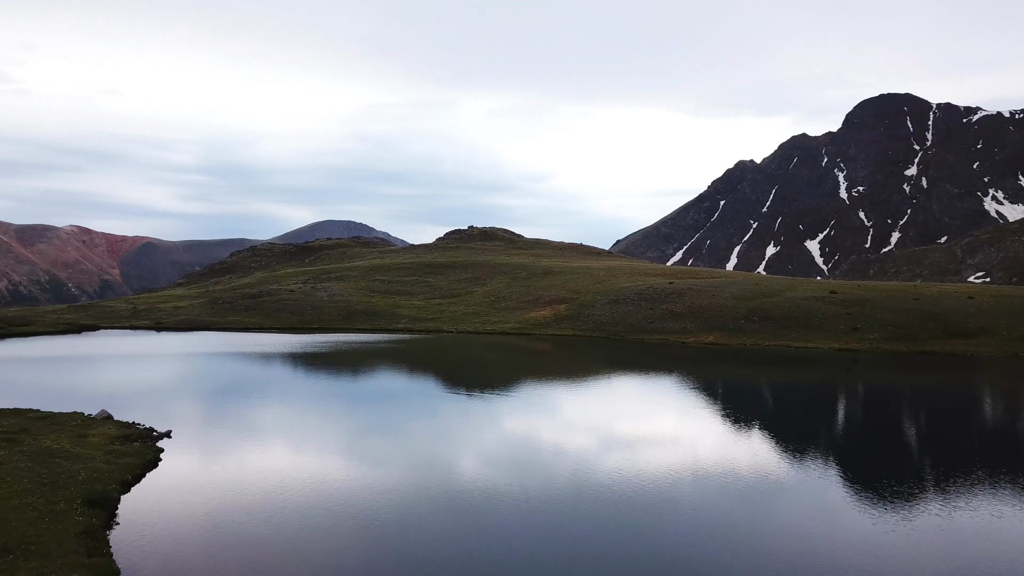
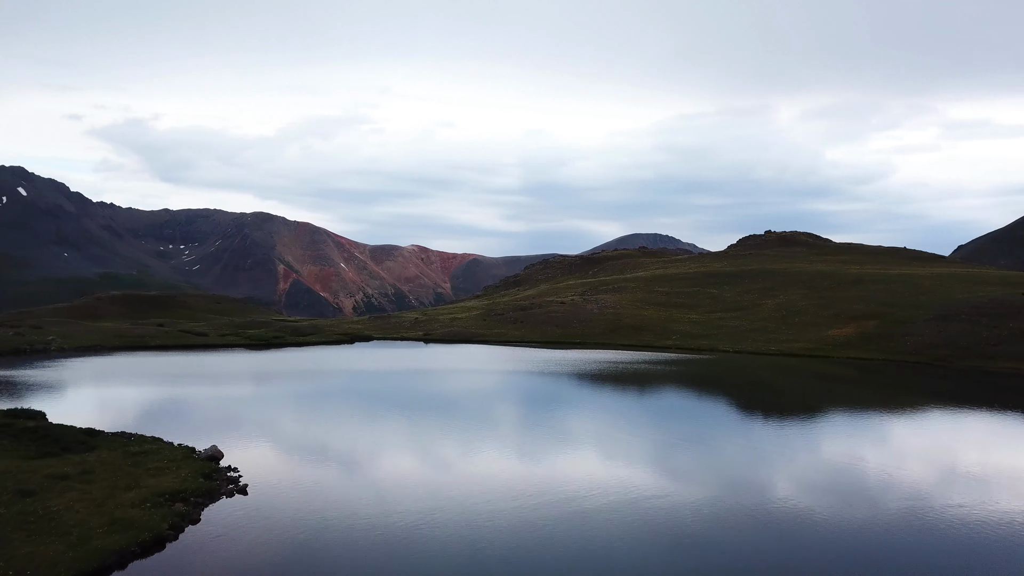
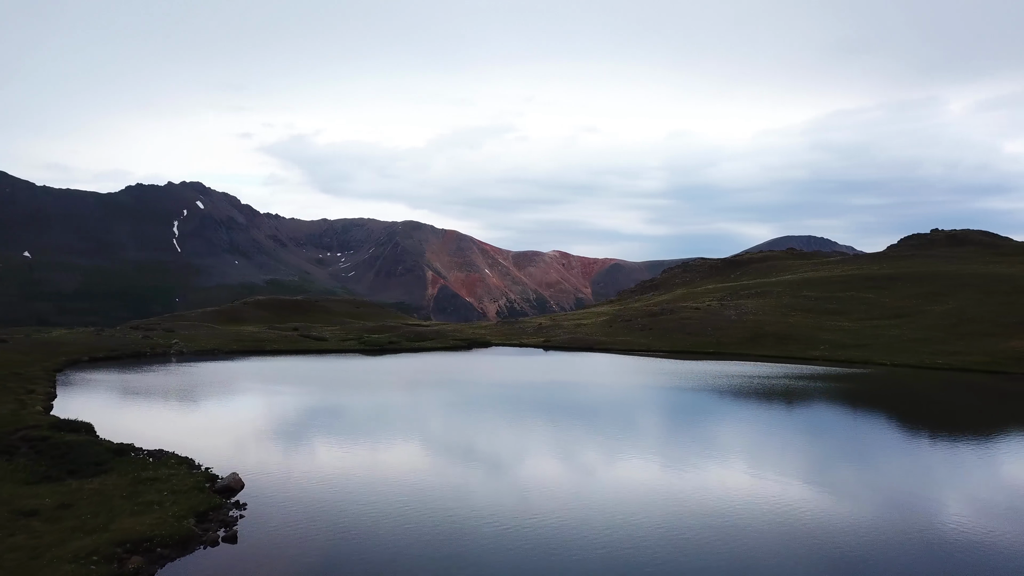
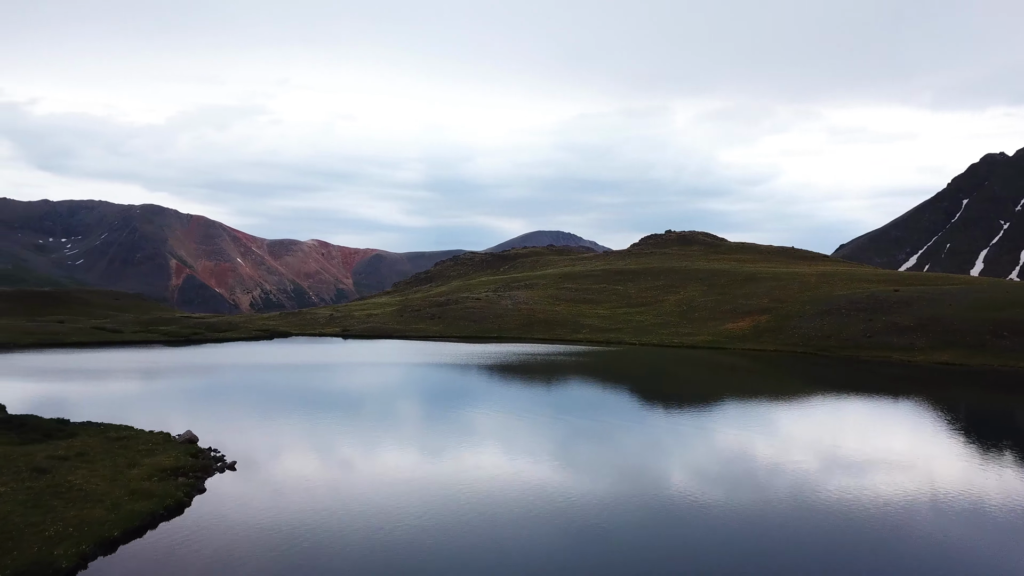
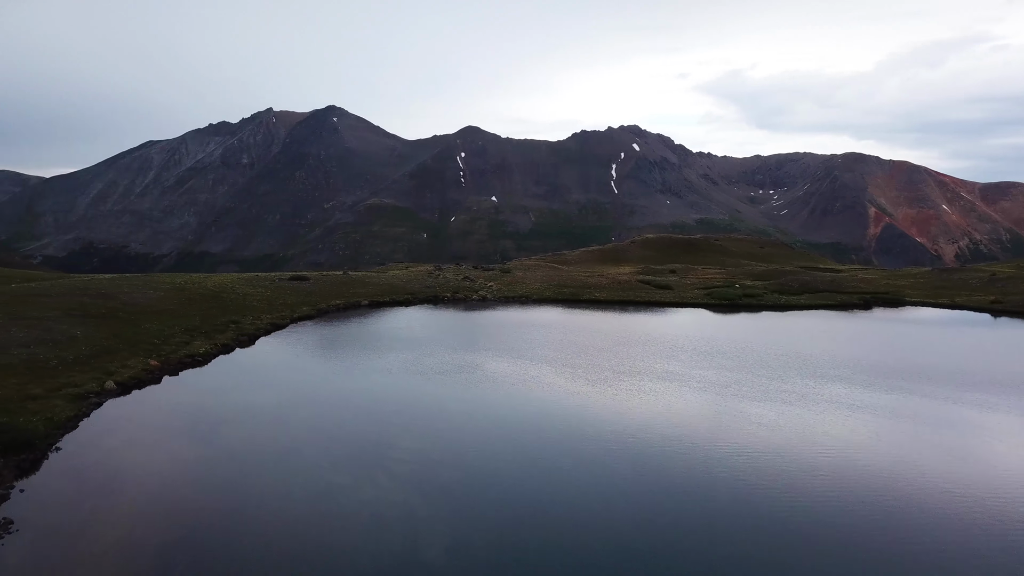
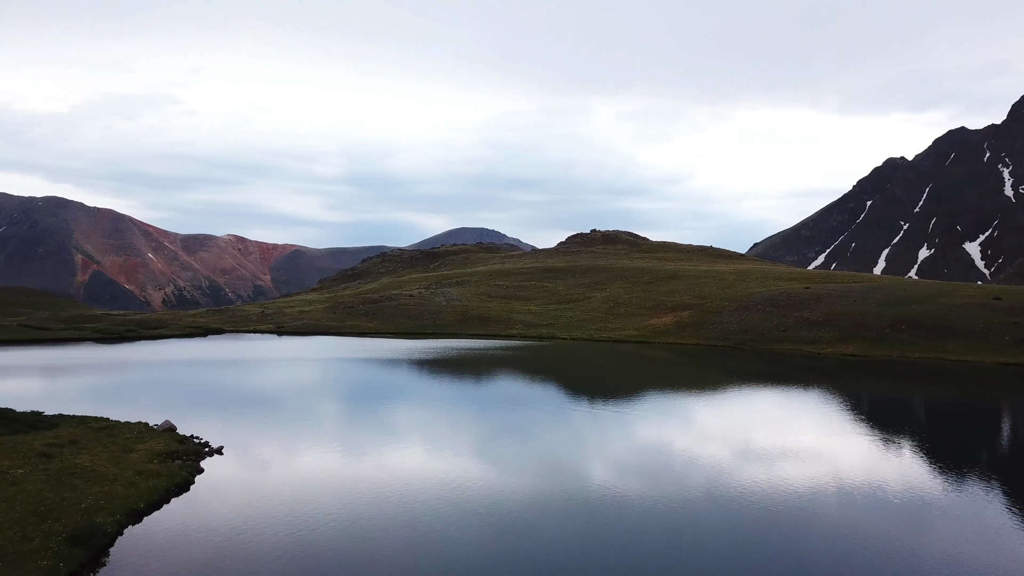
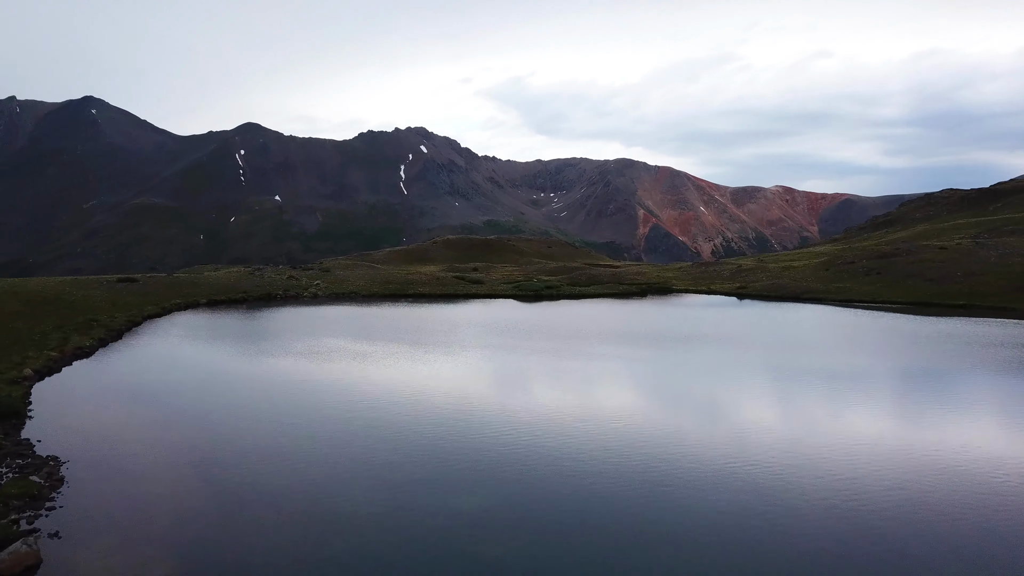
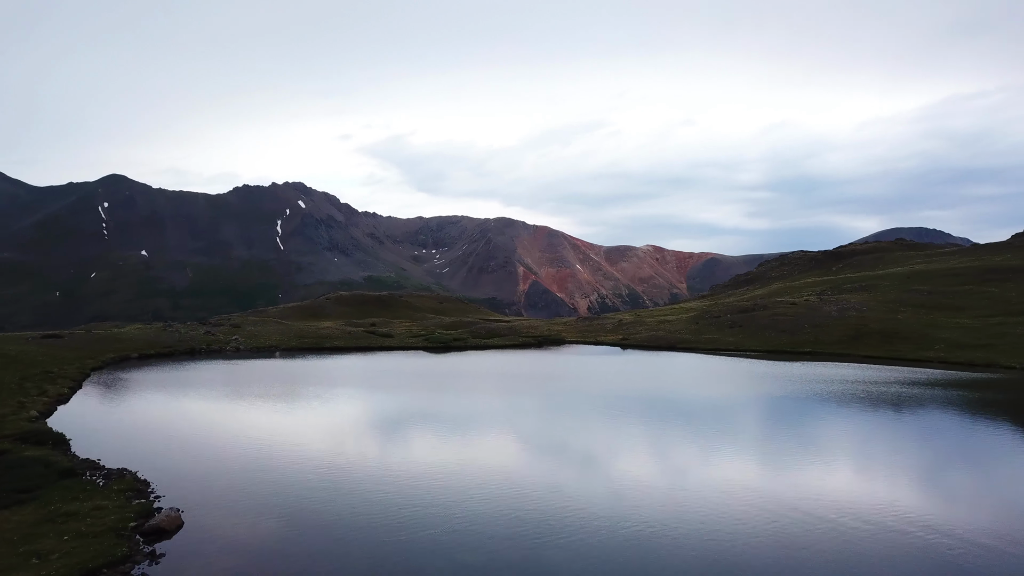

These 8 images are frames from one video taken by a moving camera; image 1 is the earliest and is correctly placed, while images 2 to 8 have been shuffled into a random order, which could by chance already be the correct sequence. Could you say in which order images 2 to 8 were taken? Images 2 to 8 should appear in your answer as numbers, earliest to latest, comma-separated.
6, 4, 2, 3, 8, 7, 5
